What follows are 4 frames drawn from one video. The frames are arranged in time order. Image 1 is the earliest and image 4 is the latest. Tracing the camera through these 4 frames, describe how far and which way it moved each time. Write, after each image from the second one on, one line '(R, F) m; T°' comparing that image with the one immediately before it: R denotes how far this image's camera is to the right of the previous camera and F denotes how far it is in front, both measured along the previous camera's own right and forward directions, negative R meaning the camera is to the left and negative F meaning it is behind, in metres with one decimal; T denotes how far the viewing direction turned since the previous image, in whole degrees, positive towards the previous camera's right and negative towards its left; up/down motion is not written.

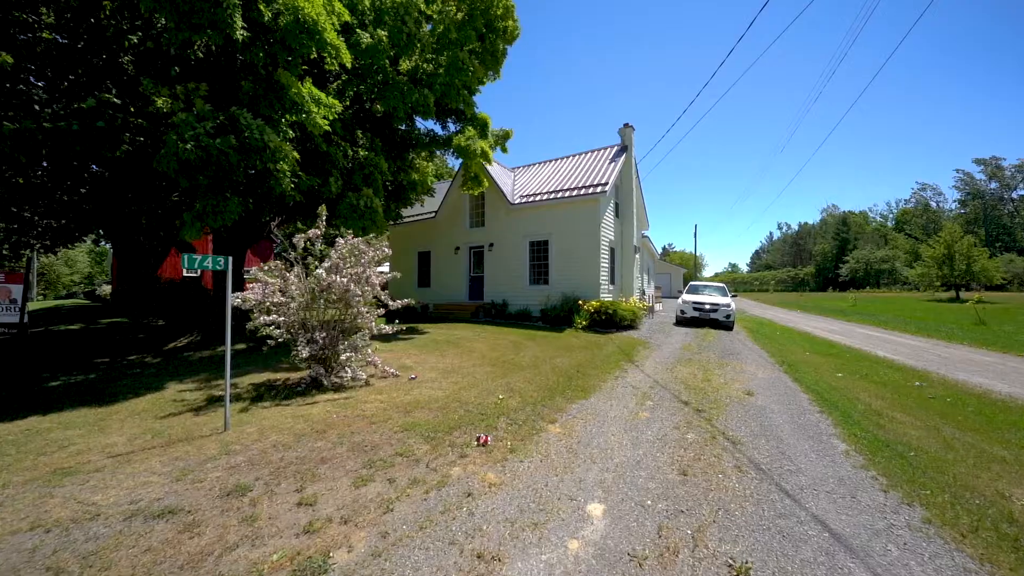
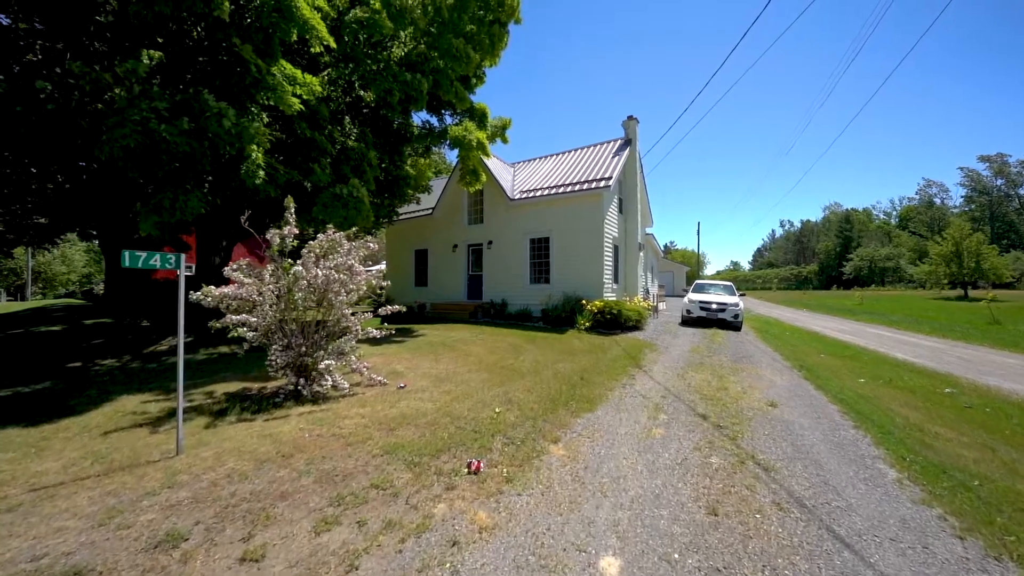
(0.0, +0.5) m; 0°
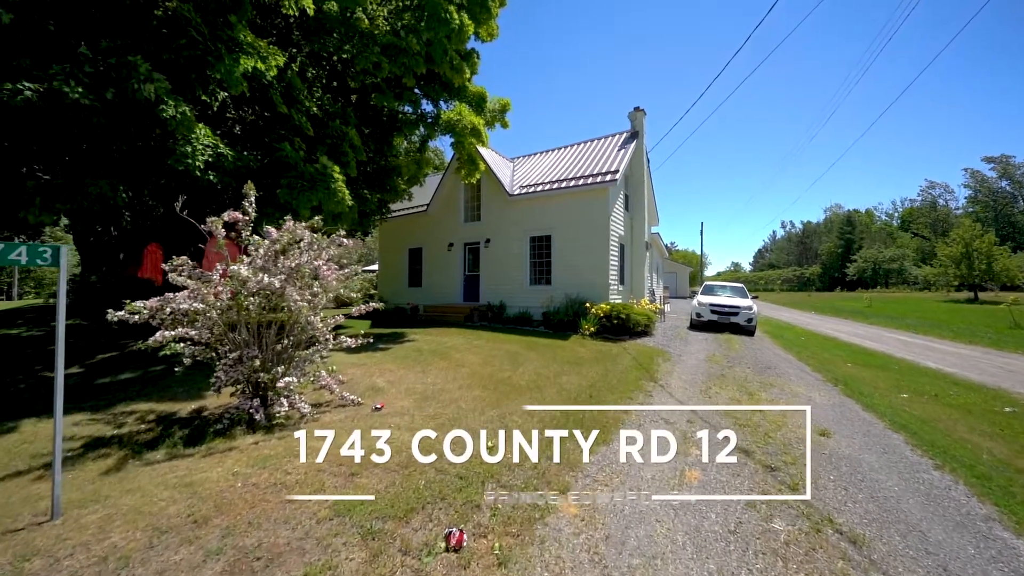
(0.0, +0.9) m; 0°
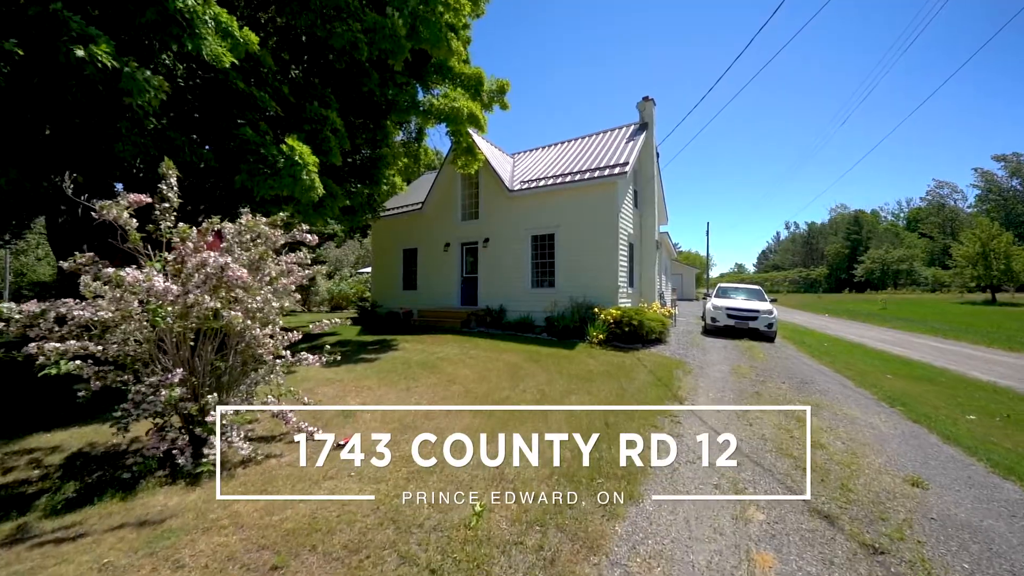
(0.0, +1.0) m; 0°
